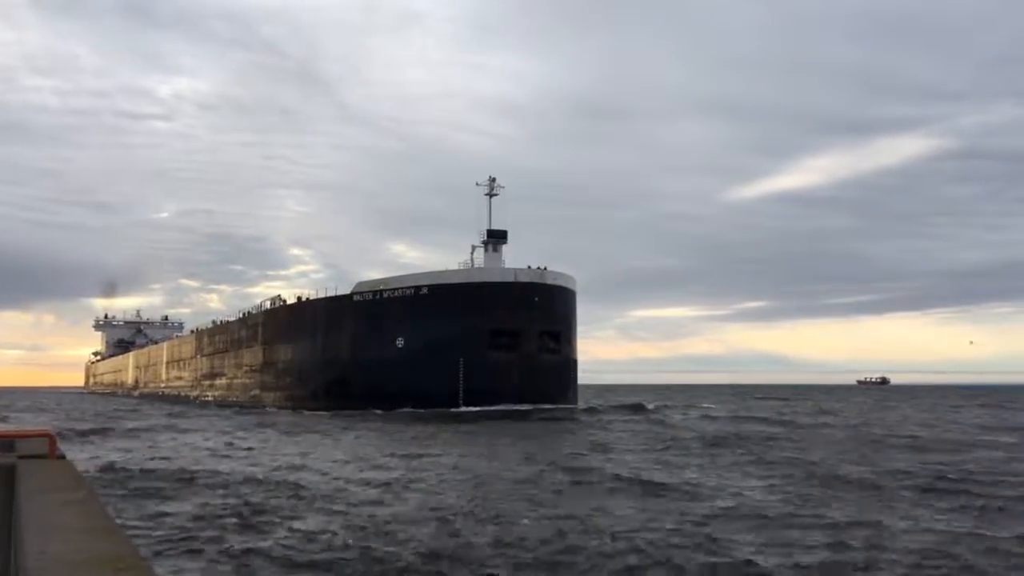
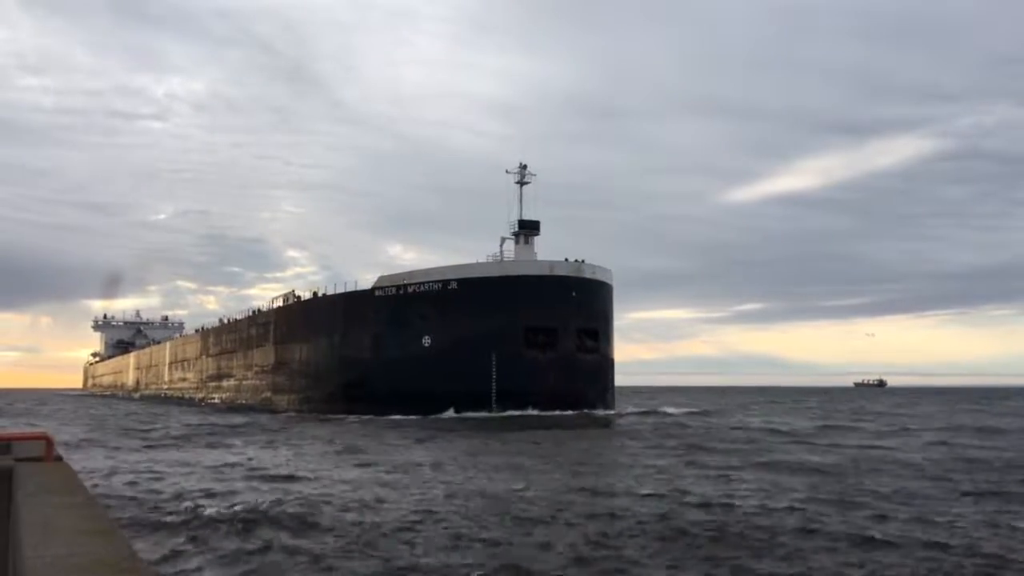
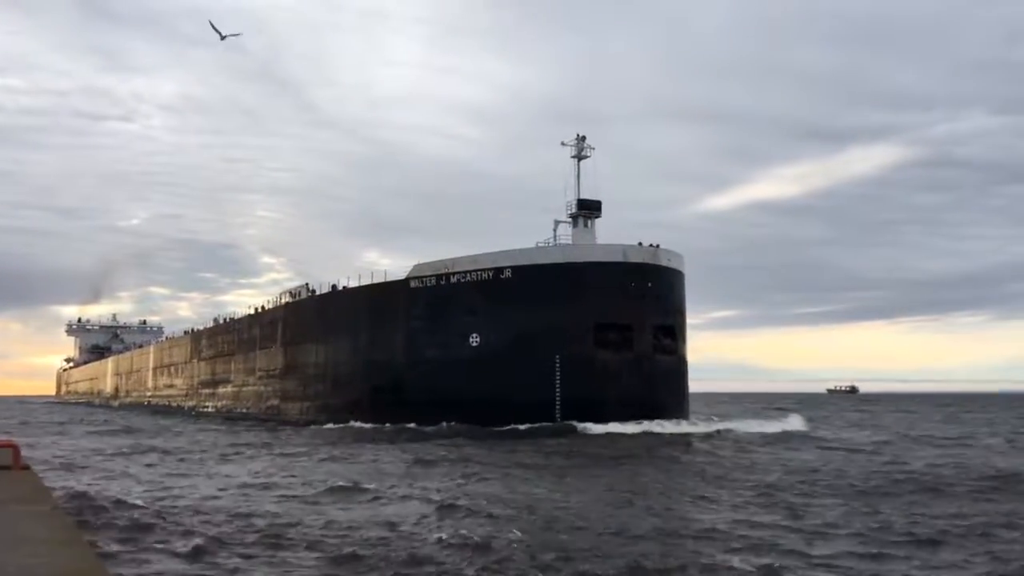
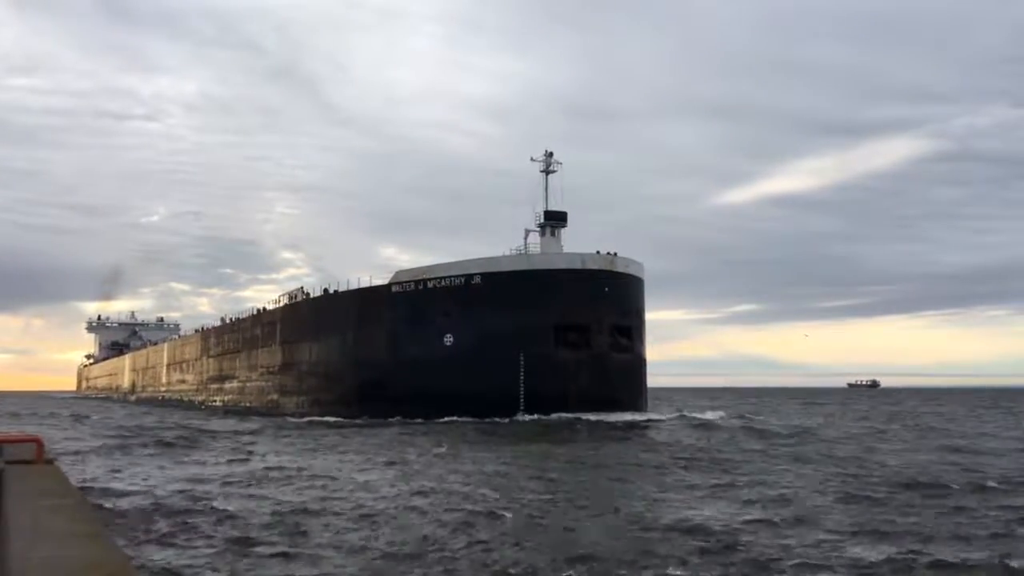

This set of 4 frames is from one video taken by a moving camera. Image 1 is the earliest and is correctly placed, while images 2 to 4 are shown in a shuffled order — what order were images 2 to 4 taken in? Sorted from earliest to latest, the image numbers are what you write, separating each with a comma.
2, 4, 3
